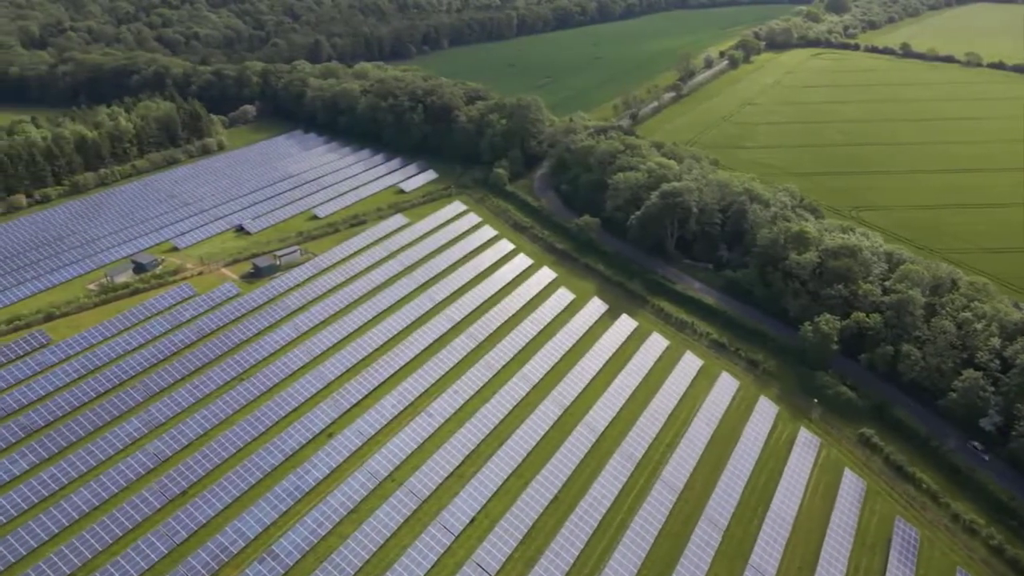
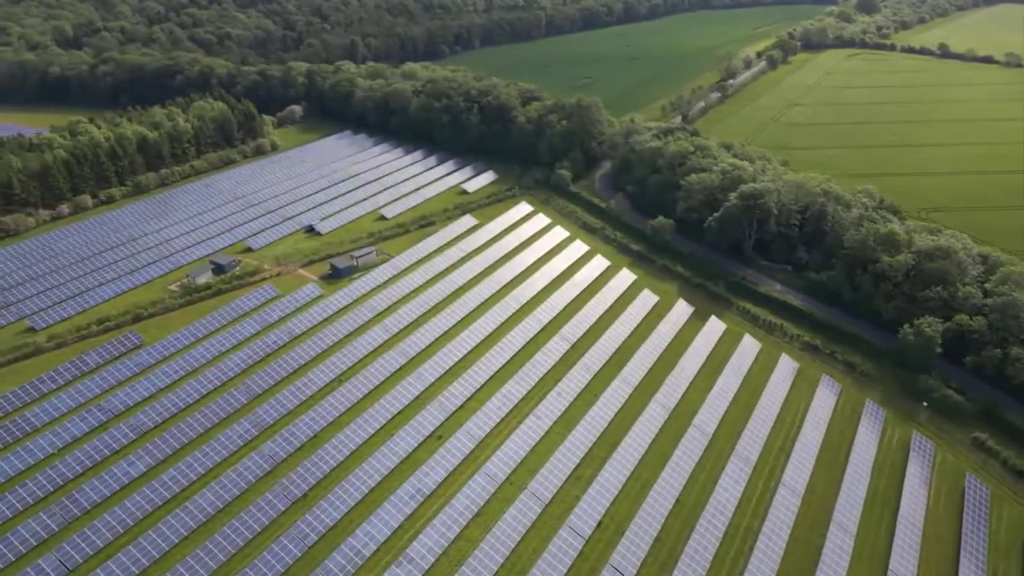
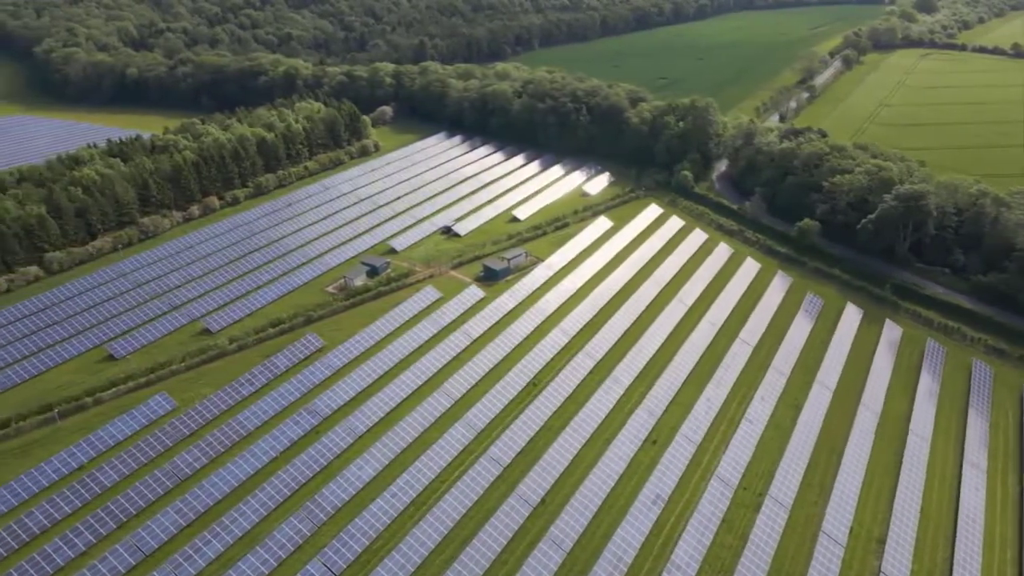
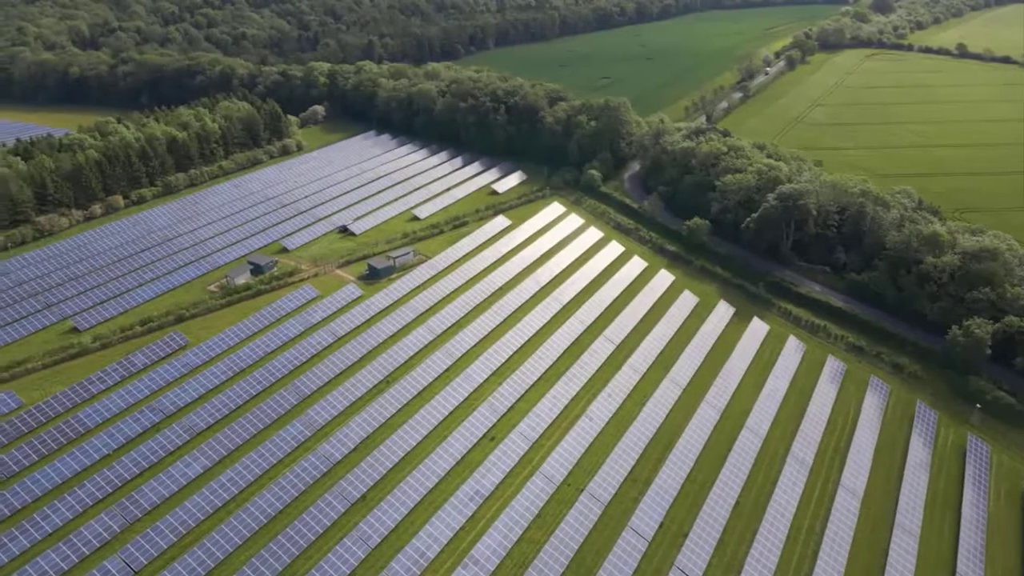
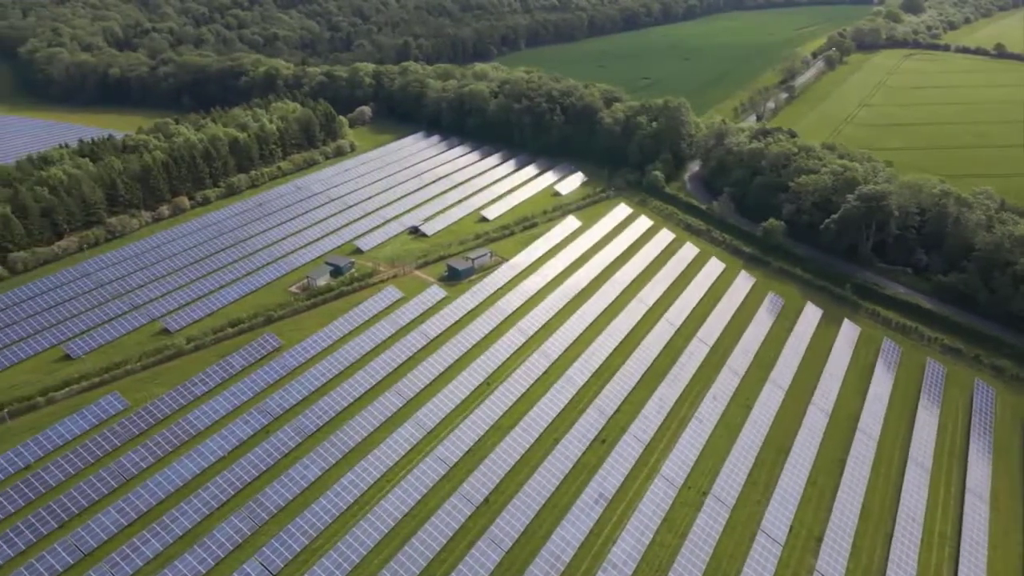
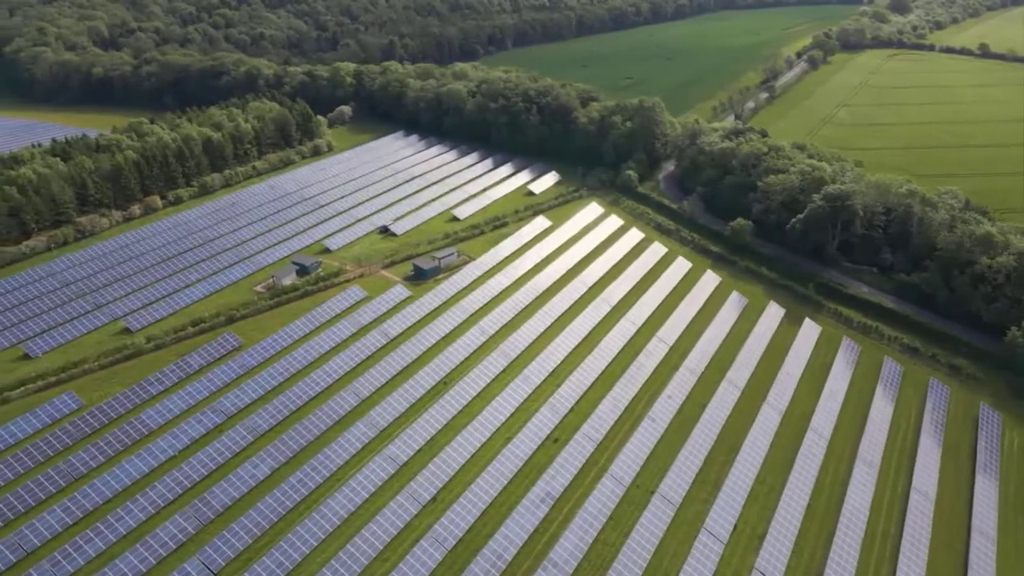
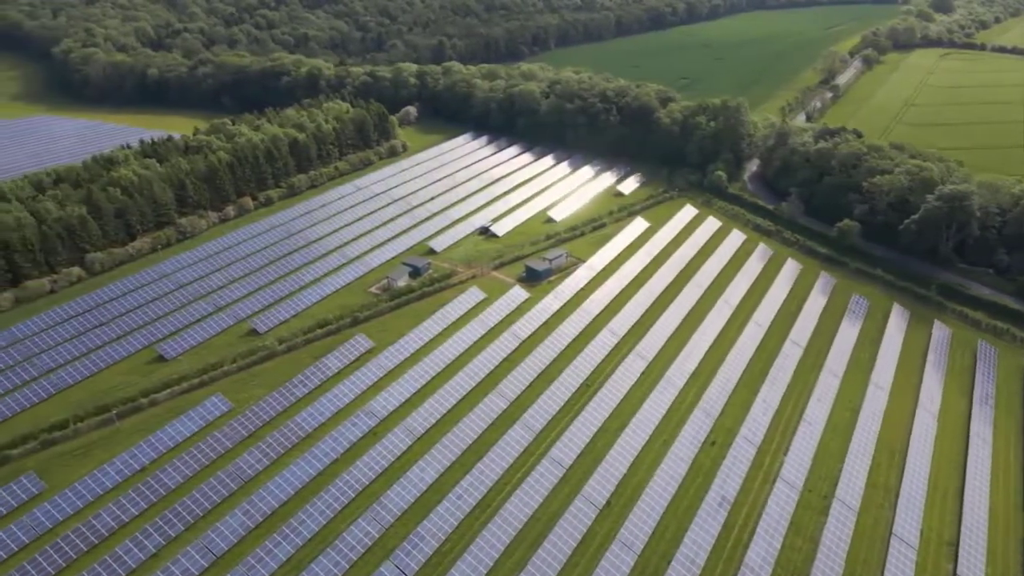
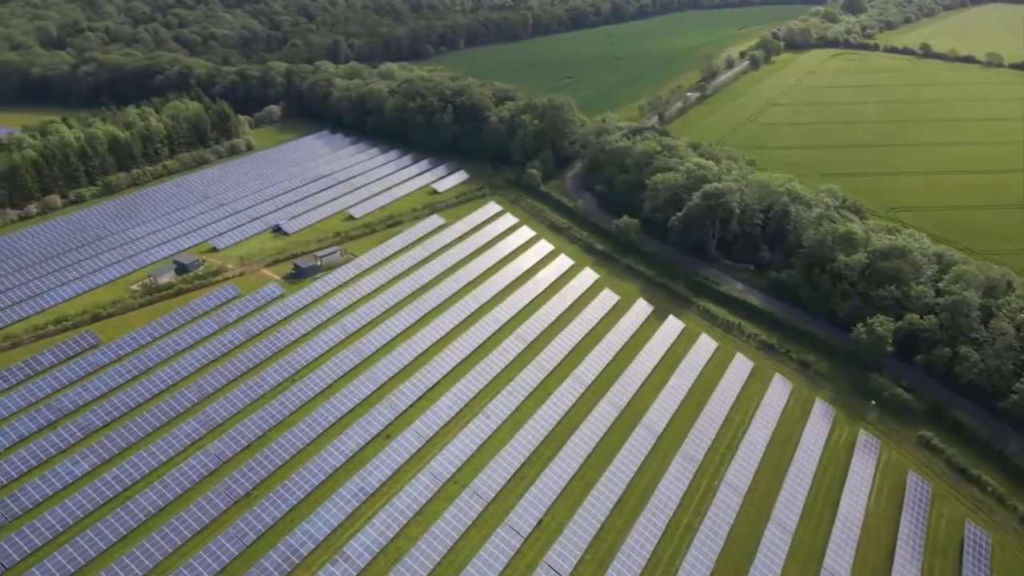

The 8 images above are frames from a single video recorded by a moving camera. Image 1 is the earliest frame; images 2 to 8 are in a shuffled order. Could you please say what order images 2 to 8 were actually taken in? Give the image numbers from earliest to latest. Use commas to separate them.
8, 2, 4, 6, 5, 3, 7
